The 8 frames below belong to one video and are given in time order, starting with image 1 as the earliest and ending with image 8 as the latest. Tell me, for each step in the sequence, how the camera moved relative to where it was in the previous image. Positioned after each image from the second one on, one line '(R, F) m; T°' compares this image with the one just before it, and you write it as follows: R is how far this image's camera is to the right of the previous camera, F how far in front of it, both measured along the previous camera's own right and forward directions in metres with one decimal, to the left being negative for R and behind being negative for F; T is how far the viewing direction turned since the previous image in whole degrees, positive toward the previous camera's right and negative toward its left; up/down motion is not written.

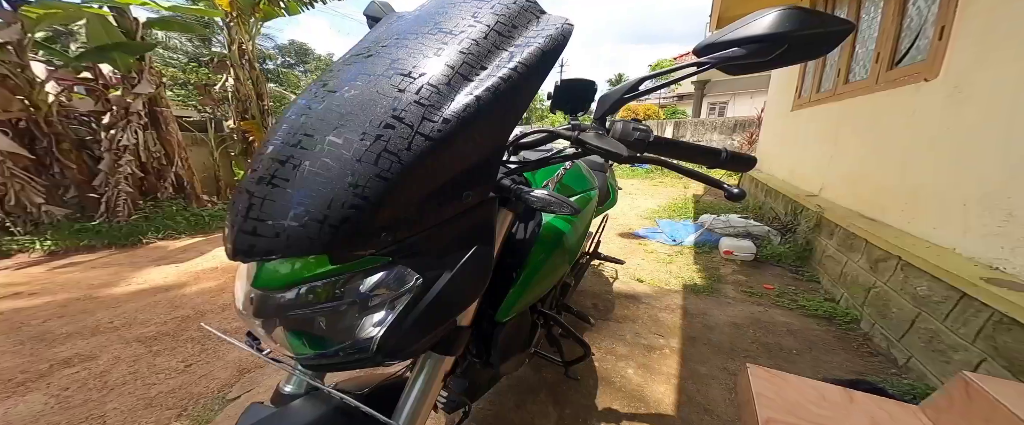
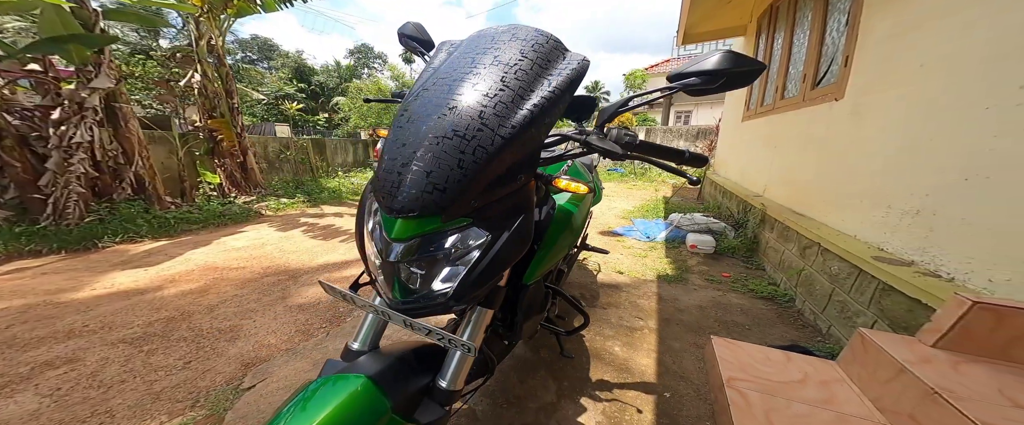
(-0.1, -0.2) m; +4°
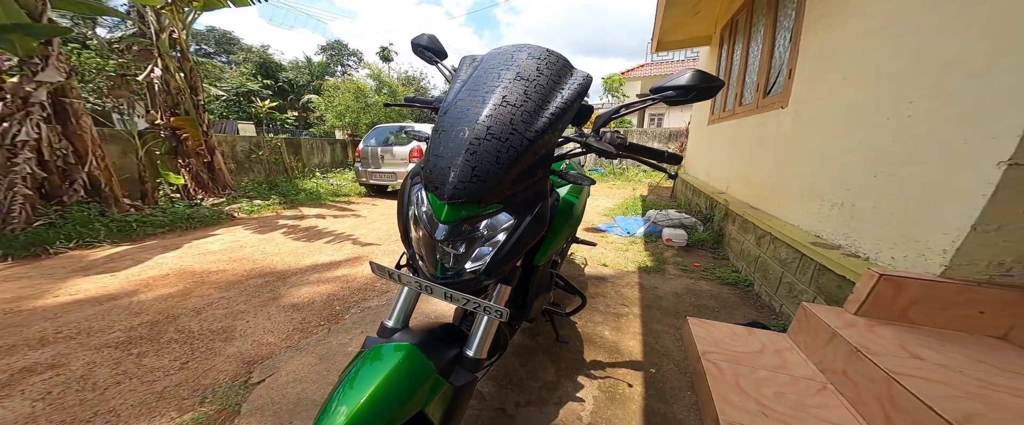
(-0.1, -0.1) m; +4°
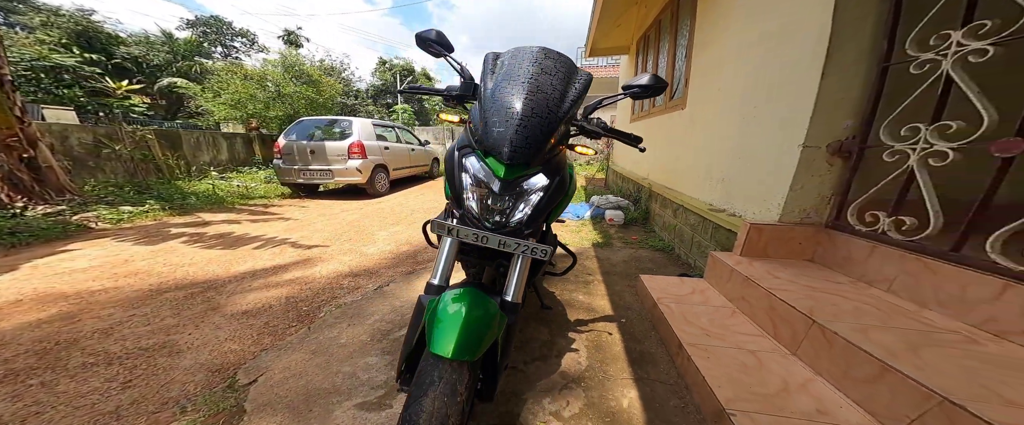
(-0.4, -0.2) m; +15°
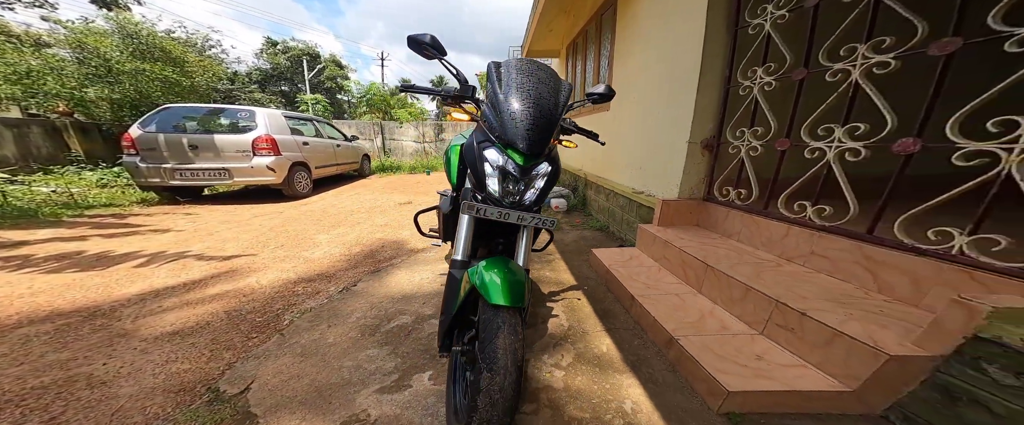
(-0.5, -0.2) m; +18°
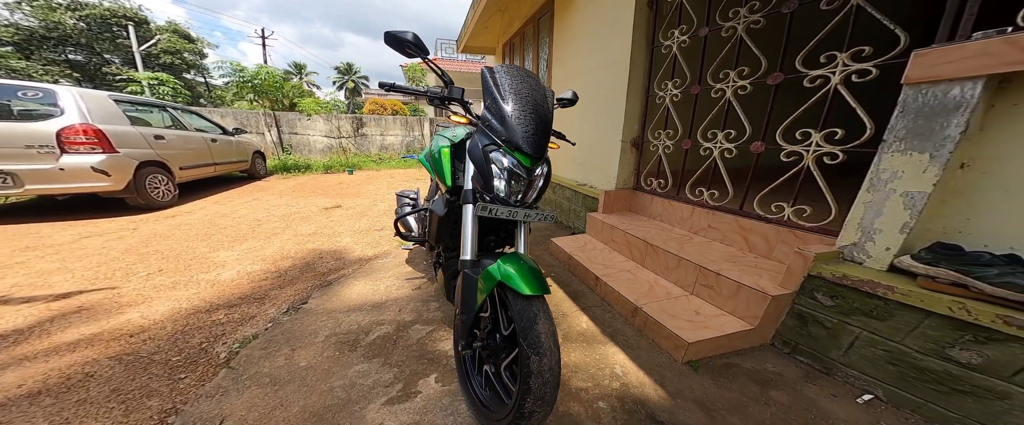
(-0.5, 0.0) m; +19°
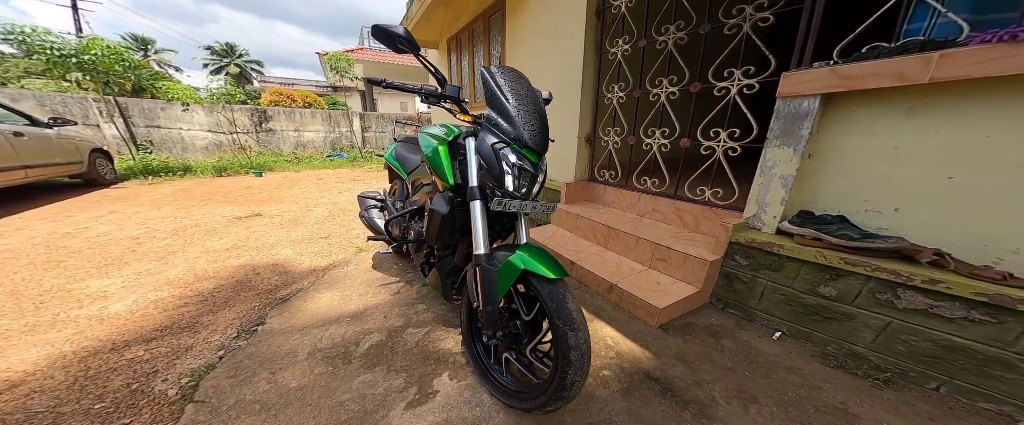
(-0.4, 0.0) m; +15°
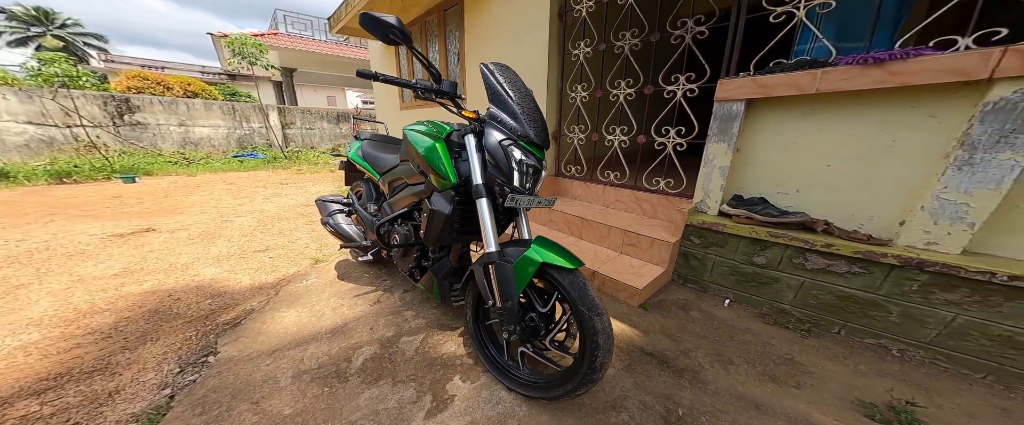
(-0.4, +0.1) m; +13°
